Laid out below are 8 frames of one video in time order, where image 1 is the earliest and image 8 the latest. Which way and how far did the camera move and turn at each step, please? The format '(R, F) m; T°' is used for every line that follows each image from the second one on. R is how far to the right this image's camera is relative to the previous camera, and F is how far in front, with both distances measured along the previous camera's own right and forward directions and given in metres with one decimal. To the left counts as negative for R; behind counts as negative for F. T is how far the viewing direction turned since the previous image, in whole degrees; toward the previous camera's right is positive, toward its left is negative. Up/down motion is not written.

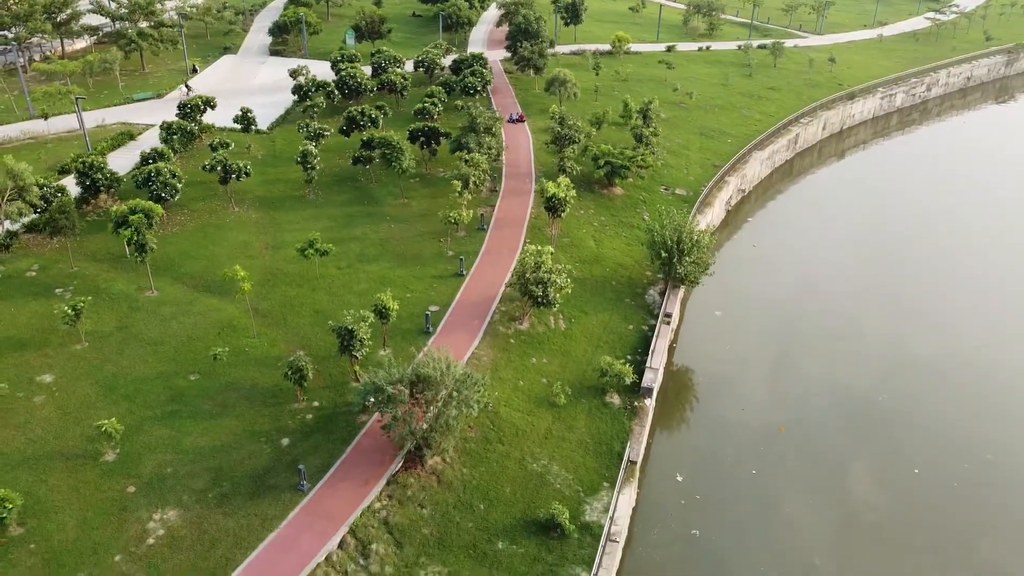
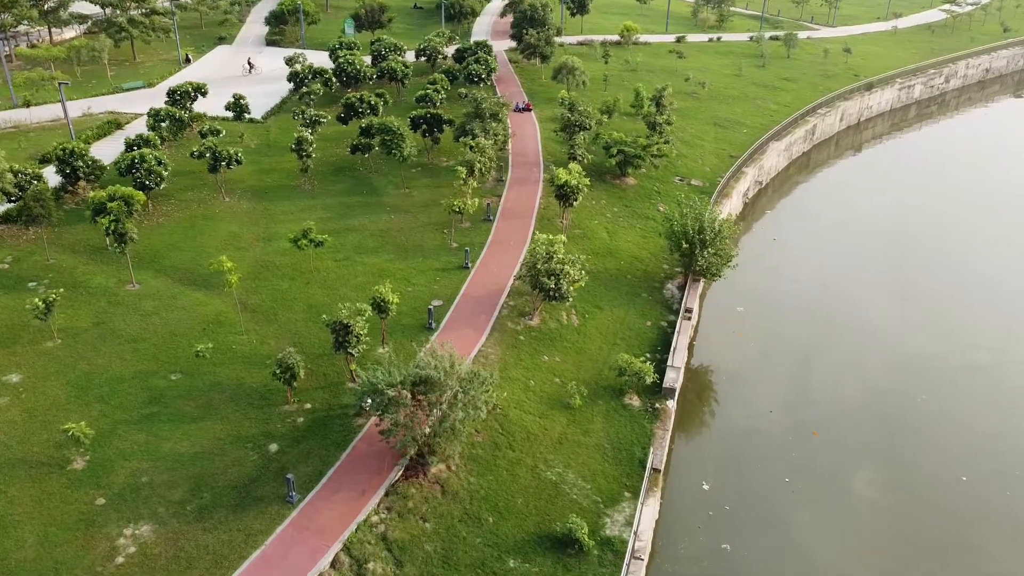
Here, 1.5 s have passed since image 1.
(-0.3, +2.3) m; 0°
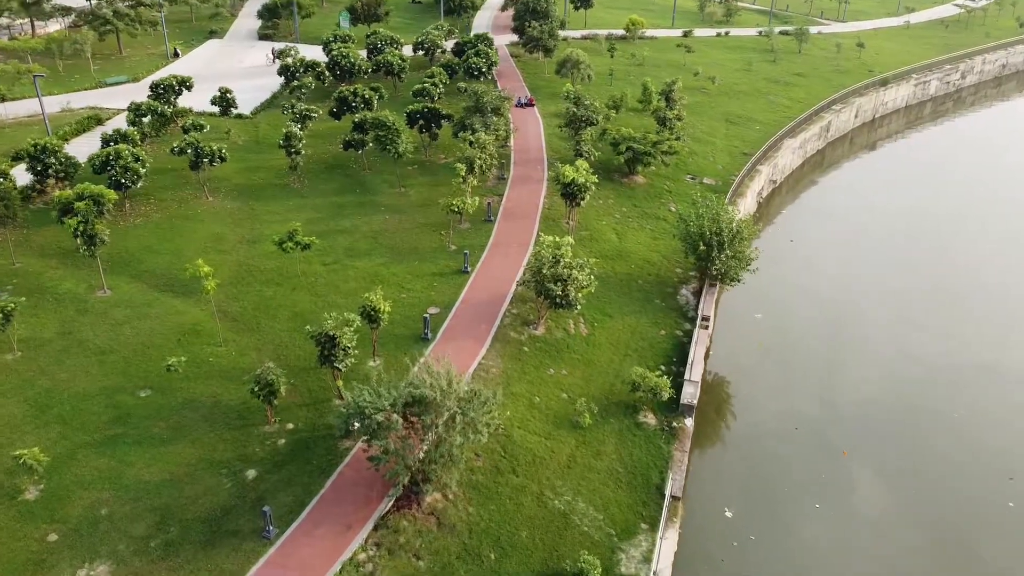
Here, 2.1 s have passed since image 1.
(-0.1, +2.3) m; 0°
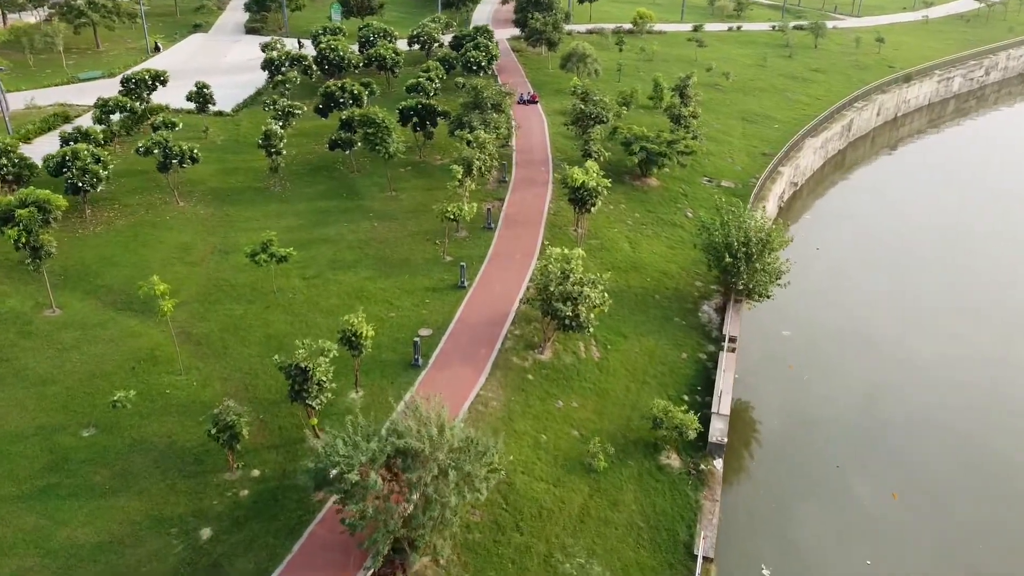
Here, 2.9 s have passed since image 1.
(-0.1, +3.2) m; 0°
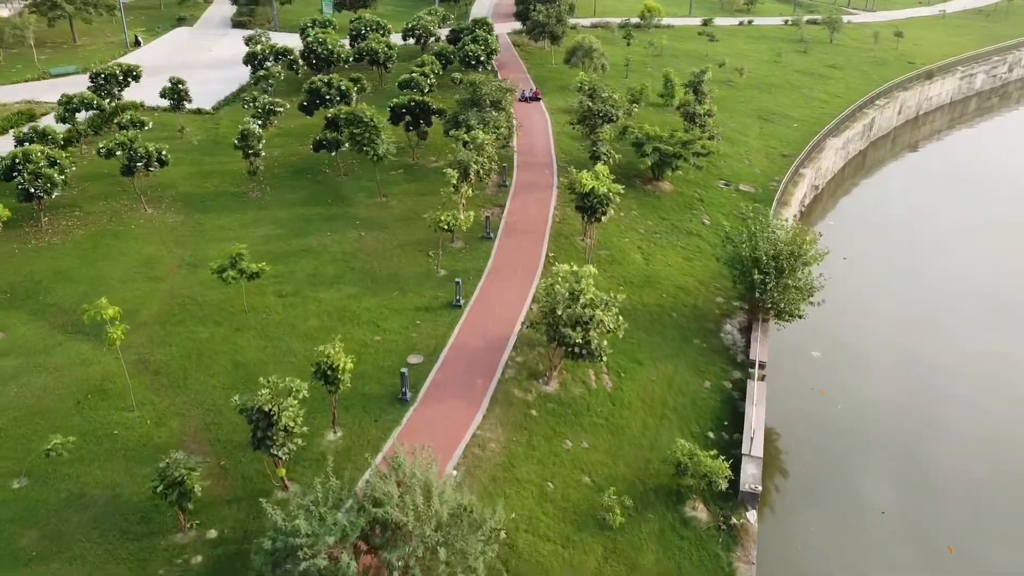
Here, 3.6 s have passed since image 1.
(0.0, +2.8) m; 0°
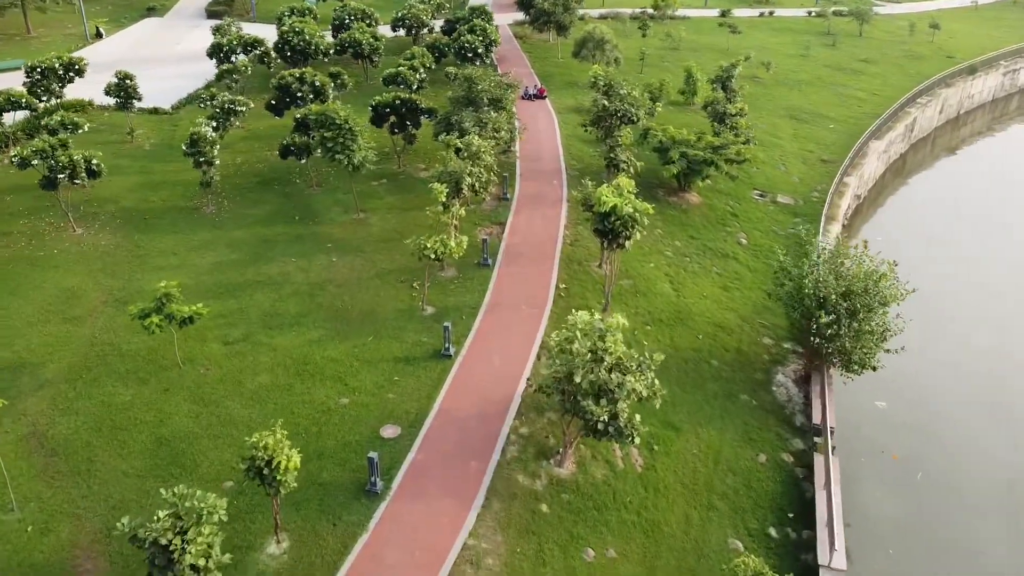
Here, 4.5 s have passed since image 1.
(0.0, +4.7) m; 0°
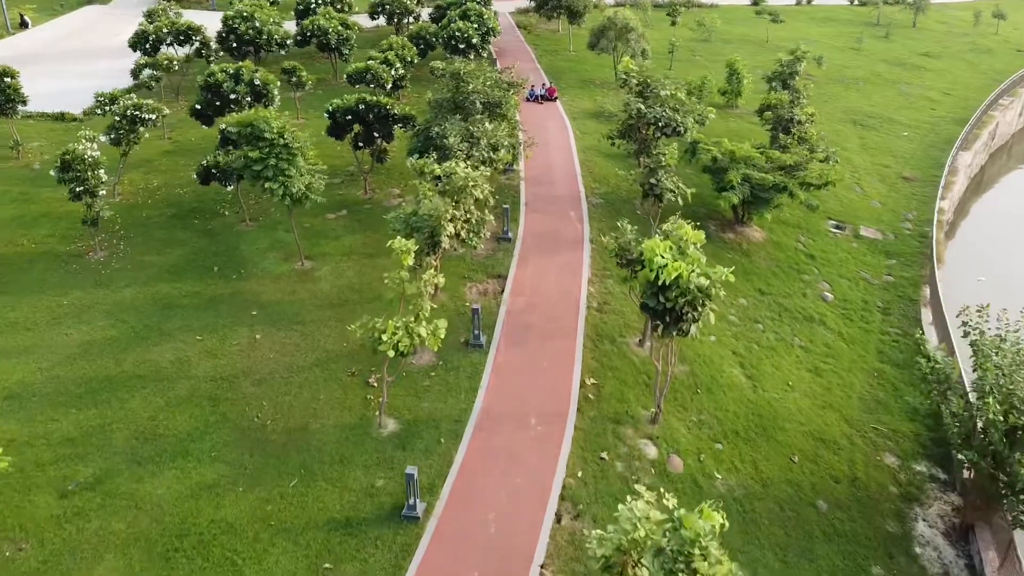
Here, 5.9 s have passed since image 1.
(0.0, +7.0) m; 0°
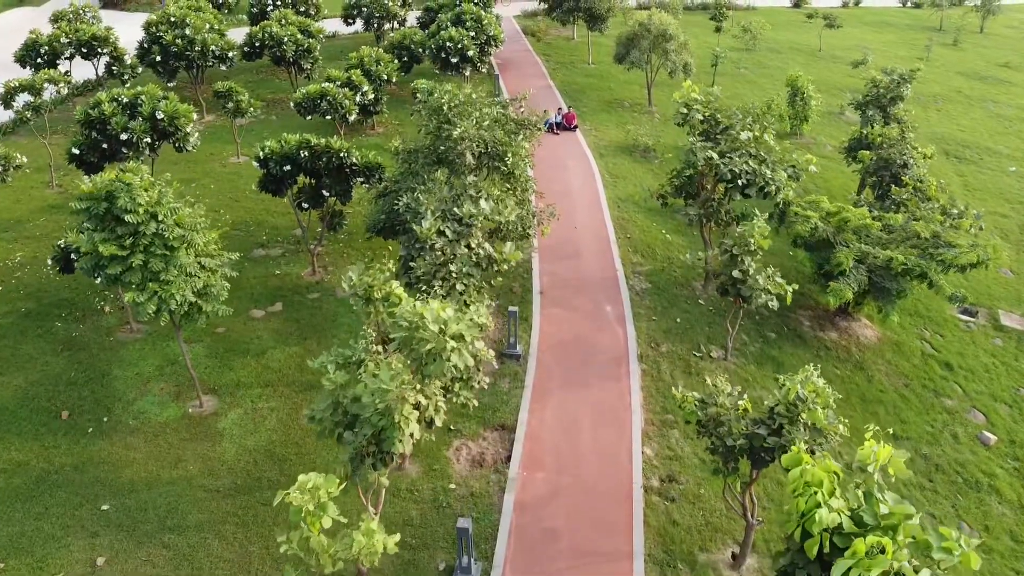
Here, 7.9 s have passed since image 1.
(-0.1, +6.4) m; 0°
